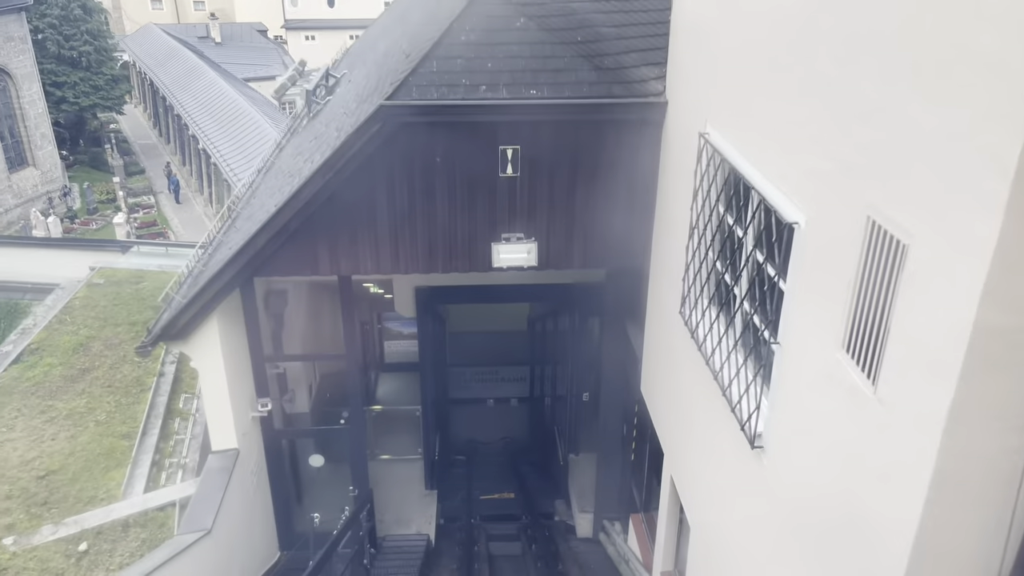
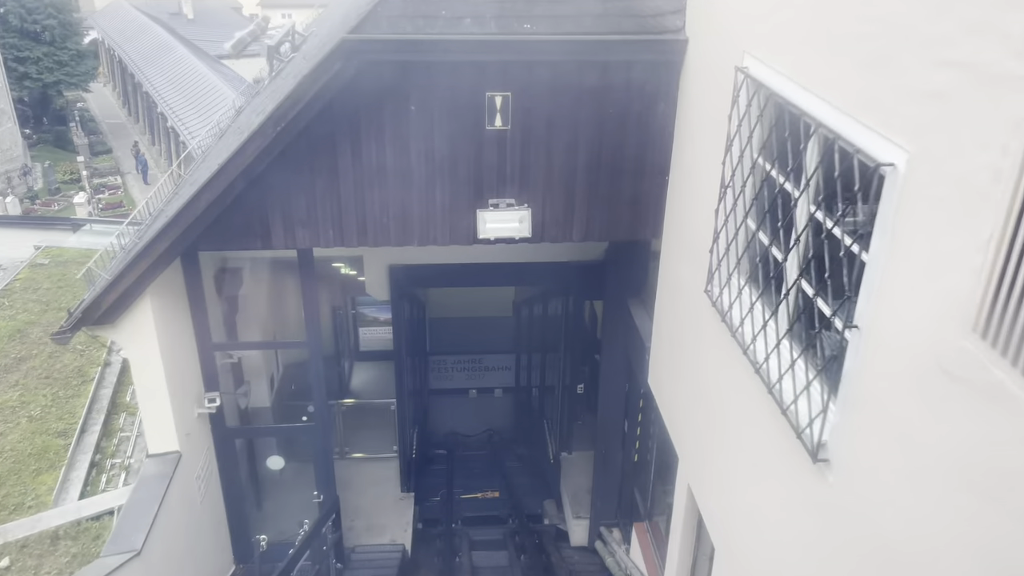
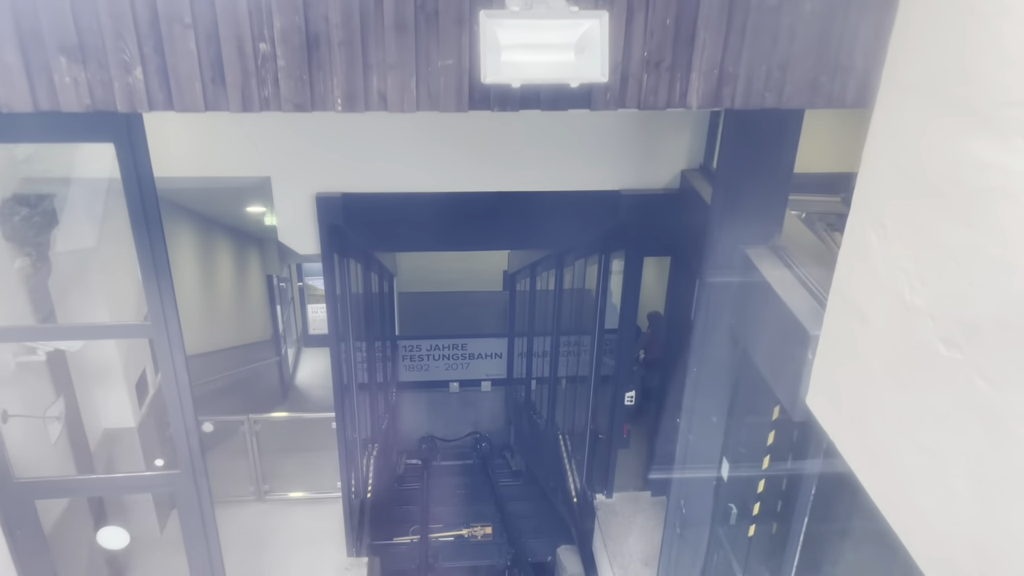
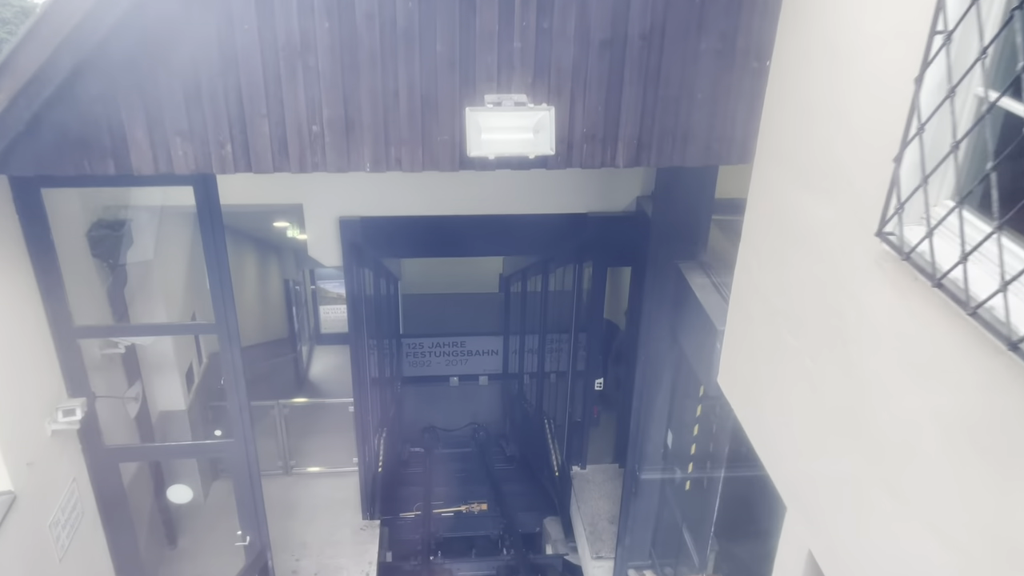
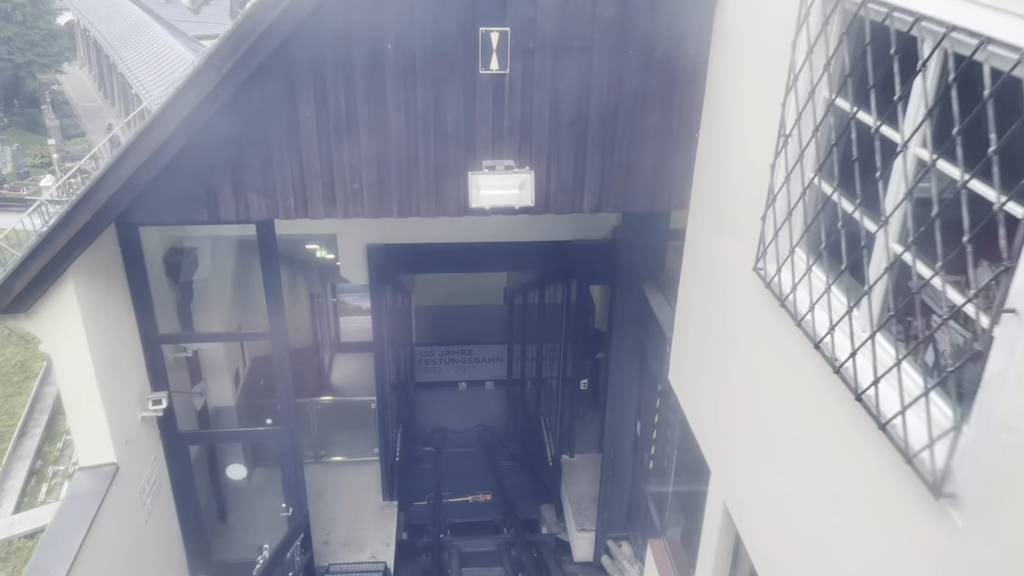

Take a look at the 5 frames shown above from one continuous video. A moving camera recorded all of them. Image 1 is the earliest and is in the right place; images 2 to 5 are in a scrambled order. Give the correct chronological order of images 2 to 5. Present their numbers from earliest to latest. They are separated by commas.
2, 5, 4, 3
